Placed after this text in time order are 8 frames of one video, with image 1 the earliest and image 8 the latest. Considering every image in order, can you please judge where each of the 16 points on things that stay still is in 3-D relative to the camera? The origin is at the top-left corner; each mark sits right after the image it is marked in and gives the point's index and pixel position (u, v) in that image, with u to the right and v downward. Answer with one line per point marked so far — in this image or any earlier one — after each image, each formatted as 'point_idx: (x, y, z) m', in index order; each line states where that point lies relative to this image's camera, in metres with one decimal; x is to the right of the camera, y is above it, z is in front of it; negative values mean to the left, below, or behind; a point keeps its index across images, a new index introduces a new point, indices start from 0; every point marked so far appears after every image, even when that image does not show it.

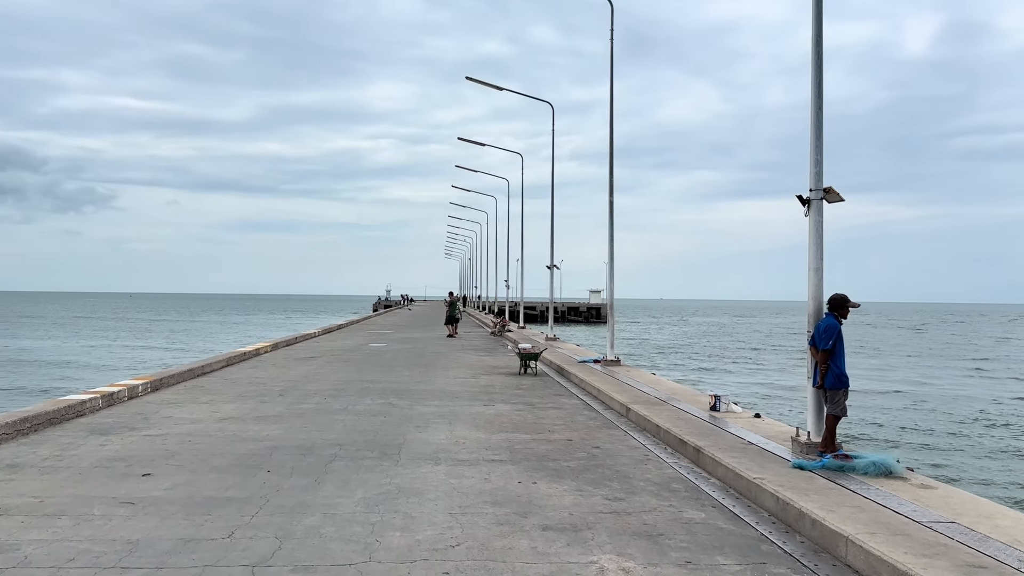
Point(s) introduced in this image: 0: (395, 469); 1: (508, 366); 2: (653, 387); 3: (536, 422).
0: (-1.1, -1.7, +7.7) m
1: (-0.1, -1.7, +18.3) m
2: (+2.2, -1.6, +12.8) m
3: (+0.3, -1.7, +10.5) m
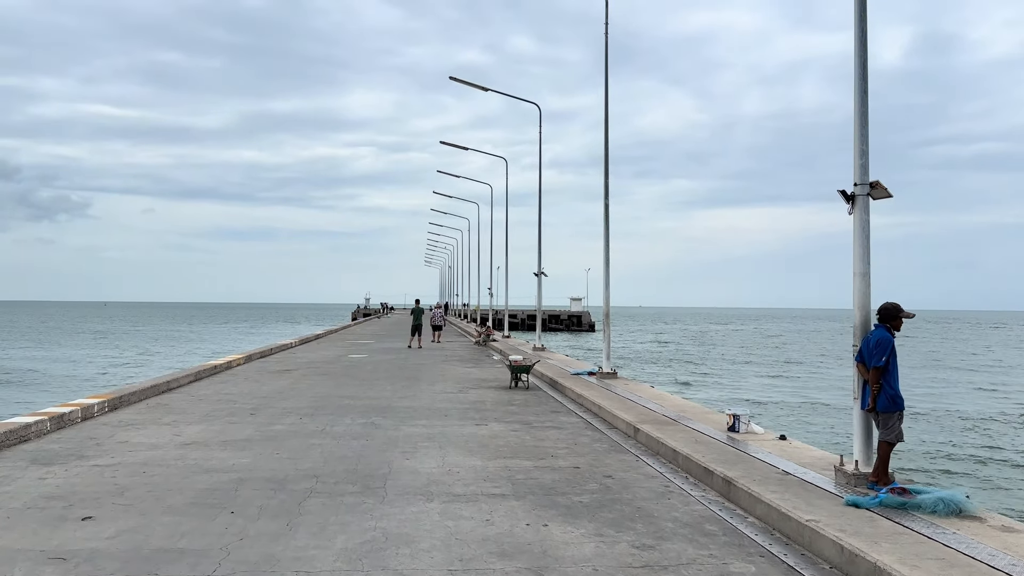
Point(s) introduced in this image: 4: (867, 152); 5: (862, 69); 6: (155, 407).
0: (-1.1, -1.8, +6.6) m
1: (-0.3, -1.9, +17.3) m
2: (+2.1, -1.7, +11.8) m
3: (+0.3, -1.8, +9.5) m
4: (+3.0, +1.2, +7.0) m
5: (+3.0, +1.9, +7.2) m
6: (-5.4, -1.8, +12.6) m
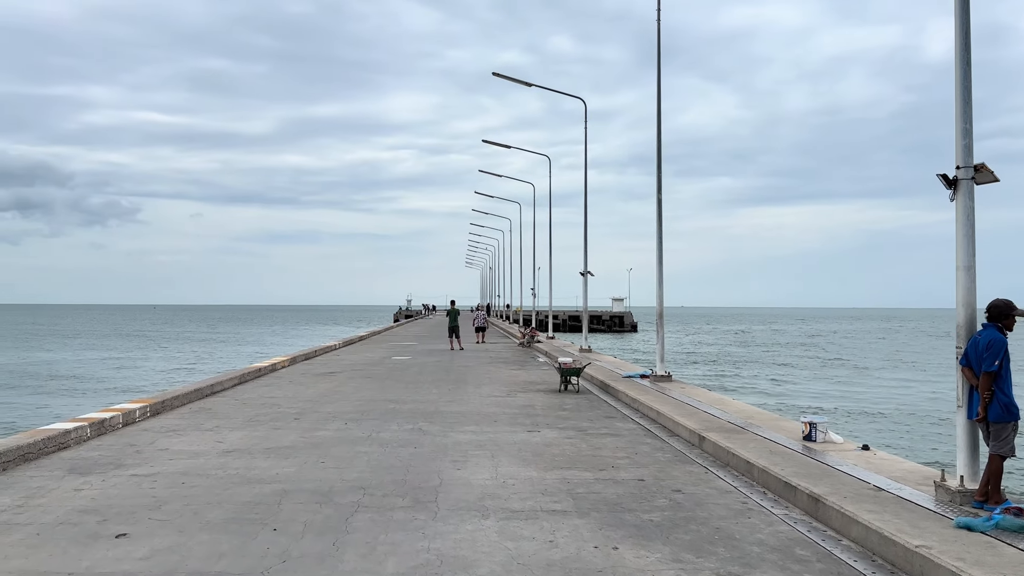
0: (-0.6, -1.8, +6.1) m
1: (+0.7, -1.9, +16.7) m
2: (+2.8, -1.7, +11.2) m
3: (+0.9, -1.8, +8.9) m
4: (+3.5, +1.2, +6.3) m
5: (+3.5, +2.0, +6.4) m
6: (-4.7, -1.8, +12.3) m
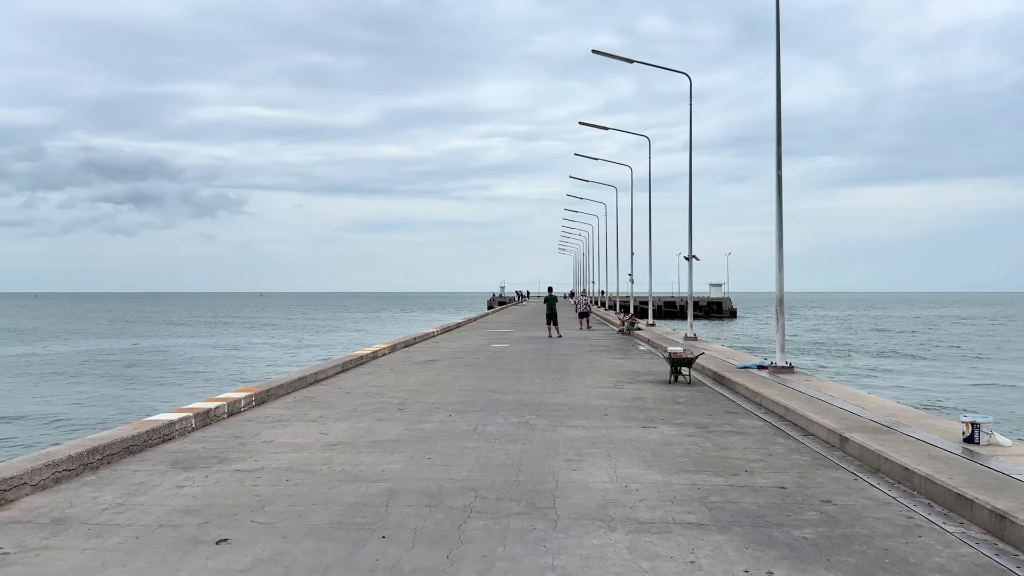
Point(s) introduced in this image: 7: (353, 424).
0: (+0.3, -1.7, +5.4) m
1: (+2.7, -1.6, +15.9) m
2: (+4.3, -1.5, +10.1) m
3: (+2.1, -1.7, +8.1) m
4: (+4.4, +1.3, +5.2) m
5: (+4.4, +2.1, +5.3) m
6: (-3.1, -1.7, +12.1) m
7: (-1.9, -1.7, +10.0) m
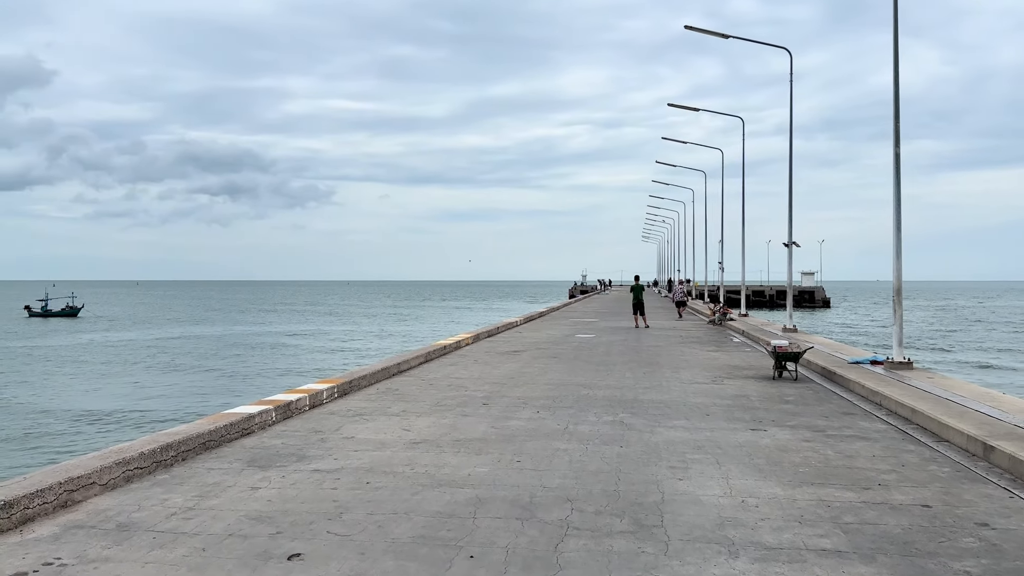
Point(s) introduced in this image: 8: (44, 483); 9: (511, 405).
0: (+0.9, -1.6, +4.7) m
1: (+4.4, -1.4, +14.8) m
2: (+5.3, -1.3, +8.9) m
3: (+3.0, -1.6, +7.1) m
4: (+4.9, +1.4, +4.0) m
5: (+5.0, +2.1, +4.1) m
6: (-1.8, -1.5, +11.6) m
7: (-0.9, -1.5, +9.5) m
8: (-3.2, -1.4, +5.7) m
9: (0.0, -1.5, +10.5) m
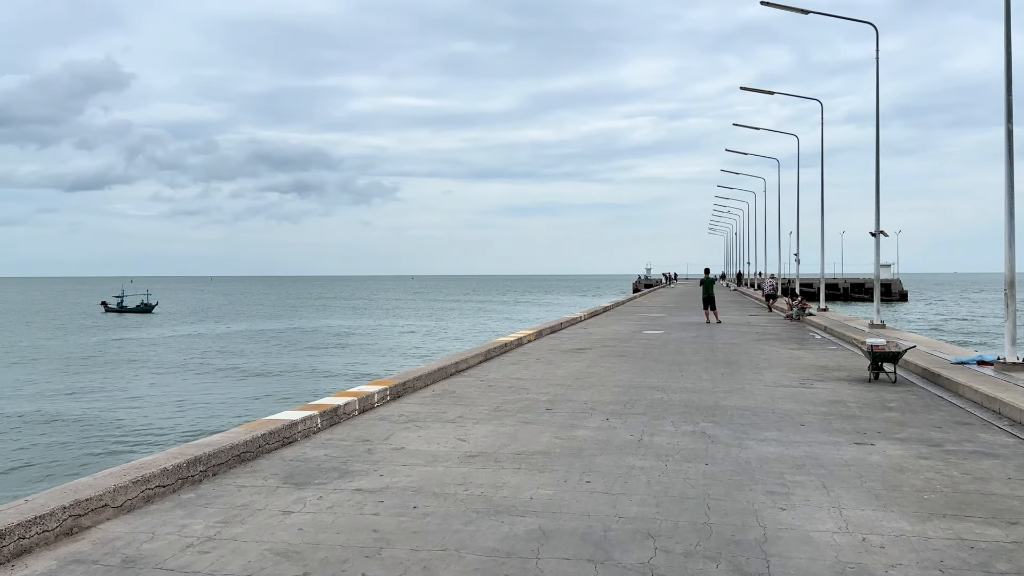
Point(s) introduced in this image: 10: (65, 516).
0: (+1.2, -1.6, +3.7) m
1: (+5.5, -1.3, +13.5) m
2: (+6.0, -1.3, +7.6) m
3: (+3.5, -1.5, +6.0) m
4: (+5.2, +1.4, +2.6) m
5: (+5.2, +2.2, +2.7) m
6: (-0.9, -1.4, +10.8) m
7: (-0.2, -1.5, +8.6) m
8: (-2.8, -1.3, +5.0) m
9: (+0.8, -1.4, +9.5) m
10: (-2.7, -1.4, +5.0) m
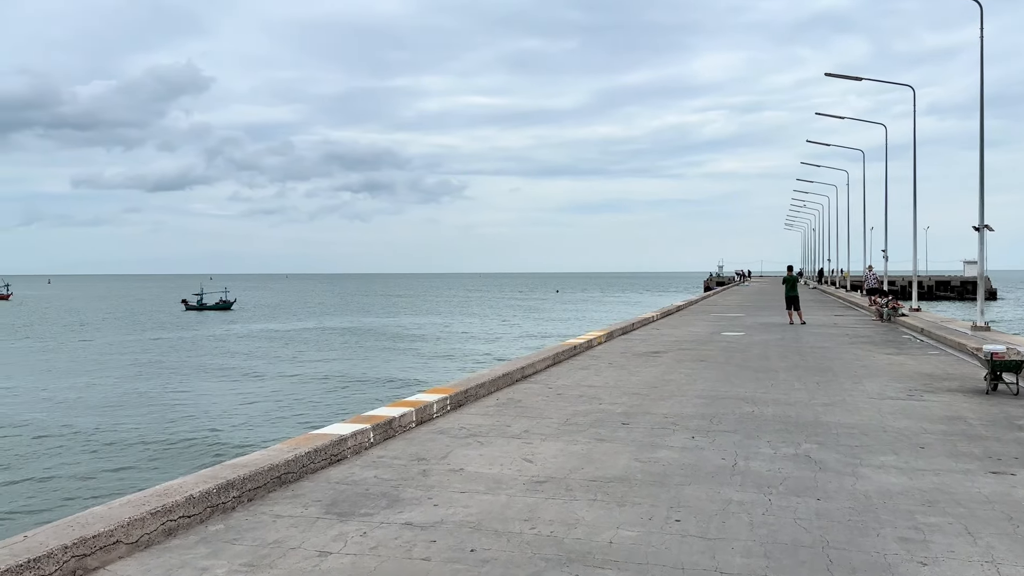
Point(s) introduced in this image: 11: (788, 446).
0: (+1.5, -1.6, +2.6) m
1: (+6.5, -1.3, +12.1) m
2: (+6.5, -1.3, +6.1) m
3: (+3.9, -1.5, +4.7) m
4: (+5.3, +1.4, +1.3) m
5: (+5.4, +2.2, +1.4) m
6: (-0.1, -1.4, +9.9) m
7: (+0.5, -1.5, +7.7) m
8: (-2.4, -1.3, +4.3) m
9: (+1.5, -1.4, +8.5) m
10: (-2.3, -1.4, +4.3) m
11: (+2.6, -1.5, +7.8) m
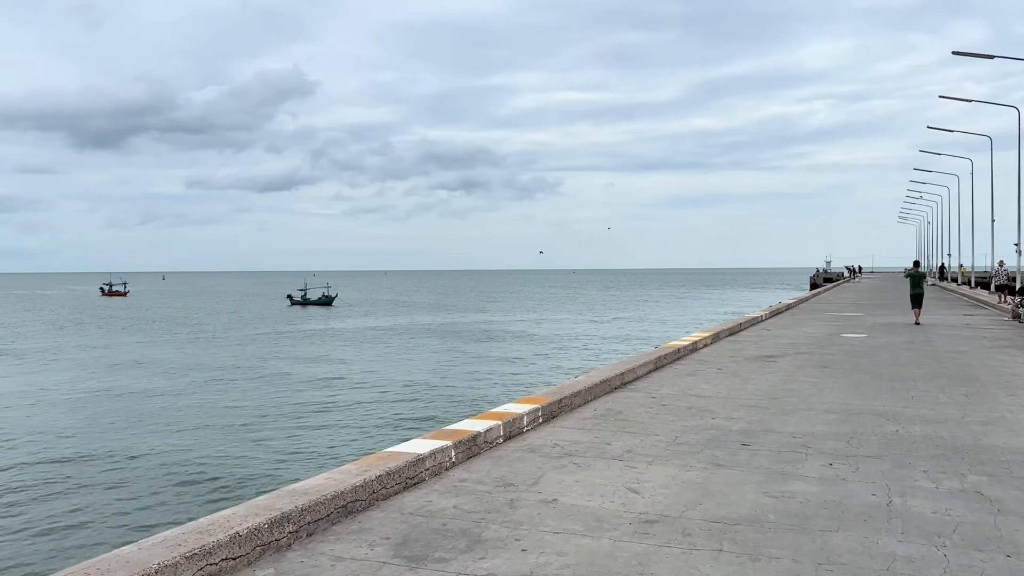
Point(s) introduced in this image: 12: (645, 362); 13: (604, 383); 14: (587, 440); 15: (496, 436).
0: (+1.7, -1.6, +1.4) m
1: (+7.8, -1.3, +10.3) m
2: (+7.1, -1.3, +4.3) m
3: (+4.4, -1.5, +3.2) m
4: (+5.4, +1.4, -0.4) m
5: (+5.5, +2.1, -0.3) m
6: (+1.0, -1.4, +8.8) m
7: (+1.3, -1.5, +6.5) m
8: (-2.0, -1.4, +3.5) m
9: (+2.4, -1.4, +7.3) m
10: (-1.9, -1.4, +3.6) m
11: (+3.4, -1.5, +6.4) m
12: (+2.1, -1.1, +12.5) m
13: (+1.2, -1.2, +10.4) m
14: (+0.7, -1.4, +7.8) m
15: (-0.1, -1.3, +7.5) m
